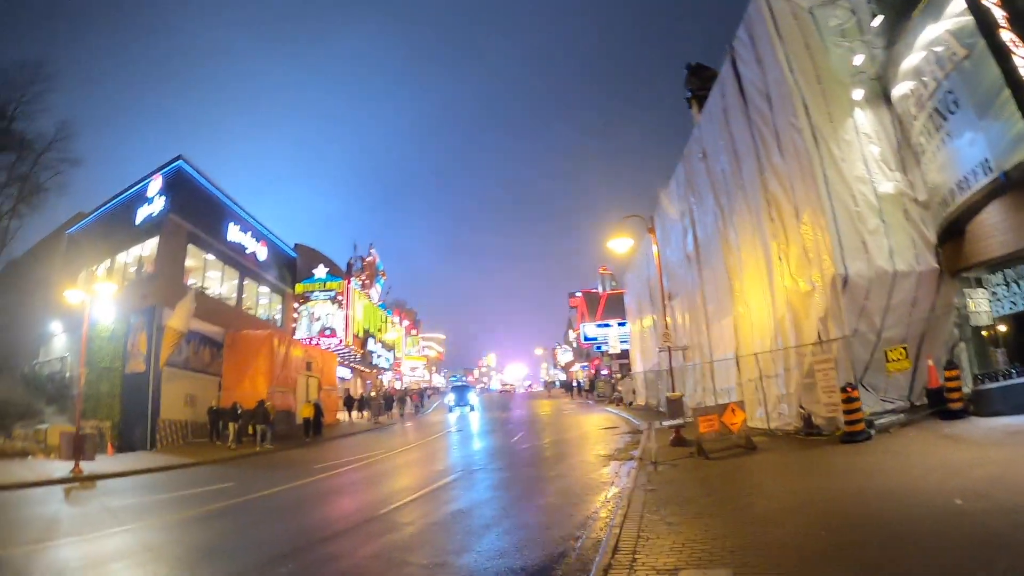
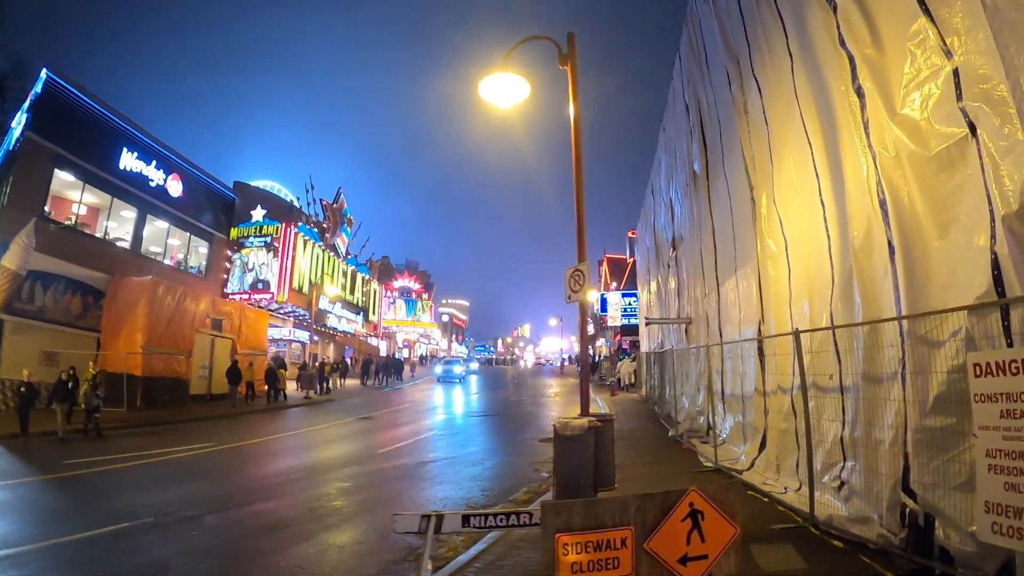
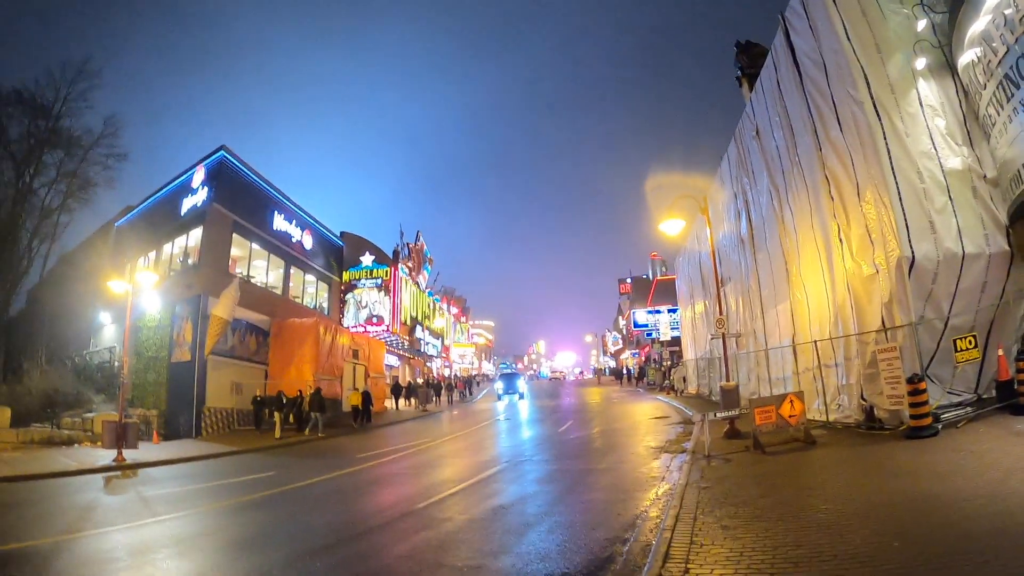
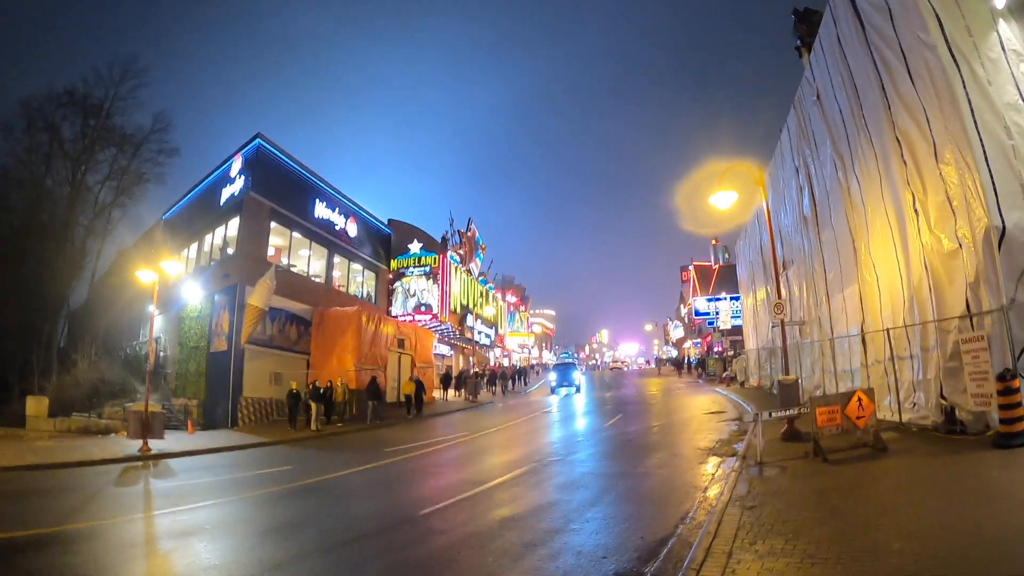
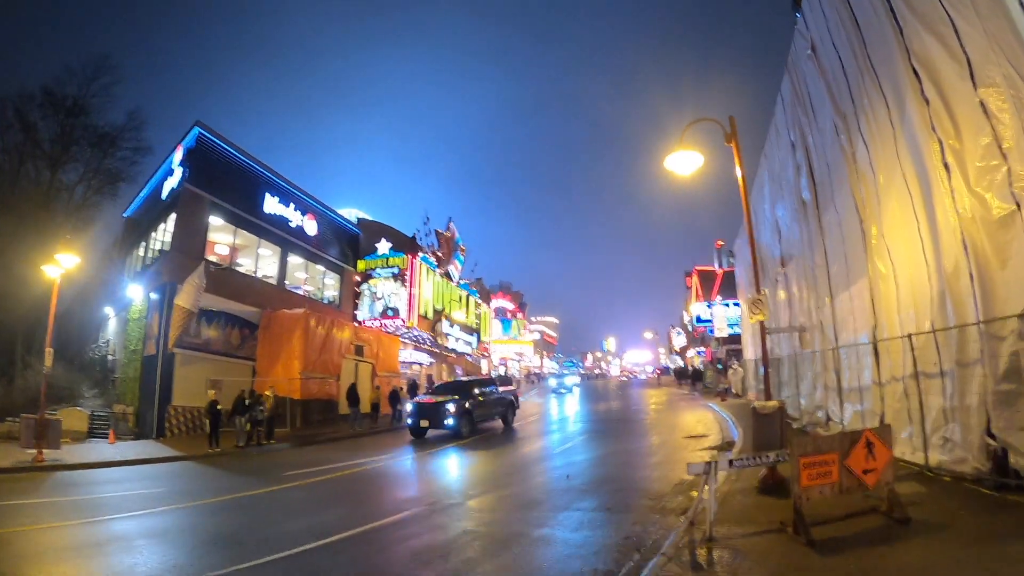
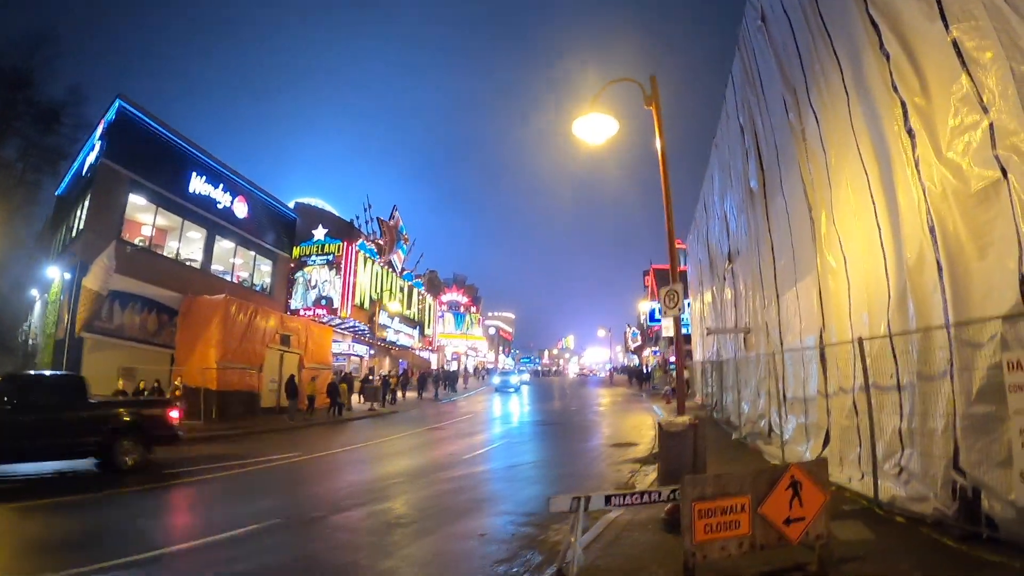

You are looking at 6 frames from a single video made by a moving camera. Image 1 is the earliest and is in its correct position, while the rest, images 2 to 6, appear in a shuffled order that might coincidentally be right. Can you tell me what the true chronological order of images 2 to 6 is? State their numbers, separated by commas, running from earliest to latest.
3, 4, 5, 6, 2
